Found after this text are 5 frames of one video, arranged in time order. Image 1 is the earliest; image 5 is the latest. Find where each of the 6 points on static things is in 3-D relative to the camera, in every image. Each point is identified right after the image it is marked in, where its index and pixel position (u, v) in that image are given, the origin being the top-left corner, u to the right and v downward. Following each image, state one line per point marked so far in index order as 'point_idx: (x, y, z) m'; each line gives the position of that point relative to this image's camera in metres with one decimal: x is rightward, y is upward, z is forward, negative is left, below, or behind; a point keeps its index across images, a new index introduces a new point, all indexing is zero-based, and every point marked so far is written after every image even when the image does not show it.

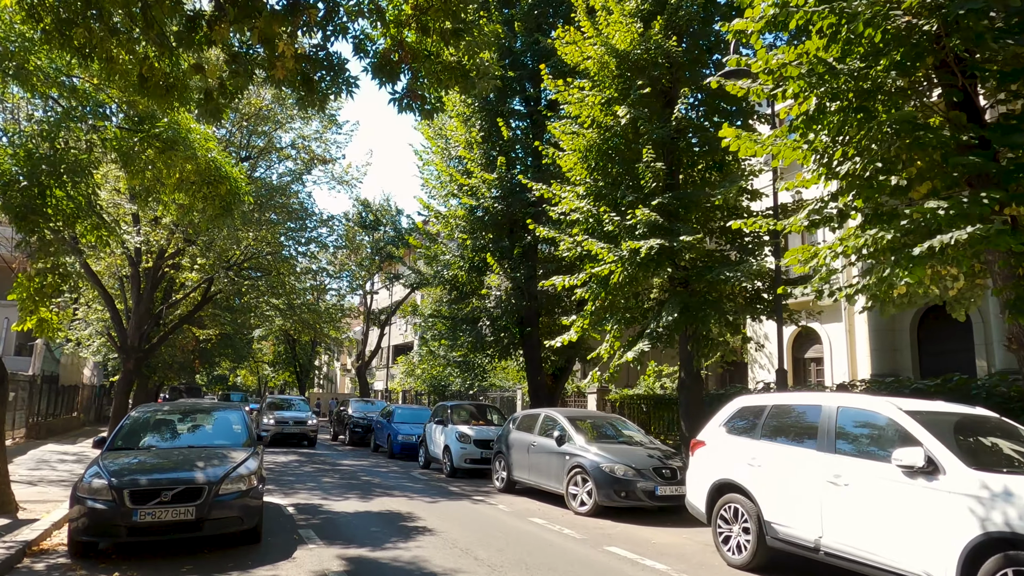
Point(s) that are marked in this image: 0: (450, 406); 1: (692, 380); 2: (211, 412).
0: (-1.4, -2.8, +15.9) m
1: (+3.2, -1.6, +11.8) m
2: (-4.1, -1.7, +9.1) m
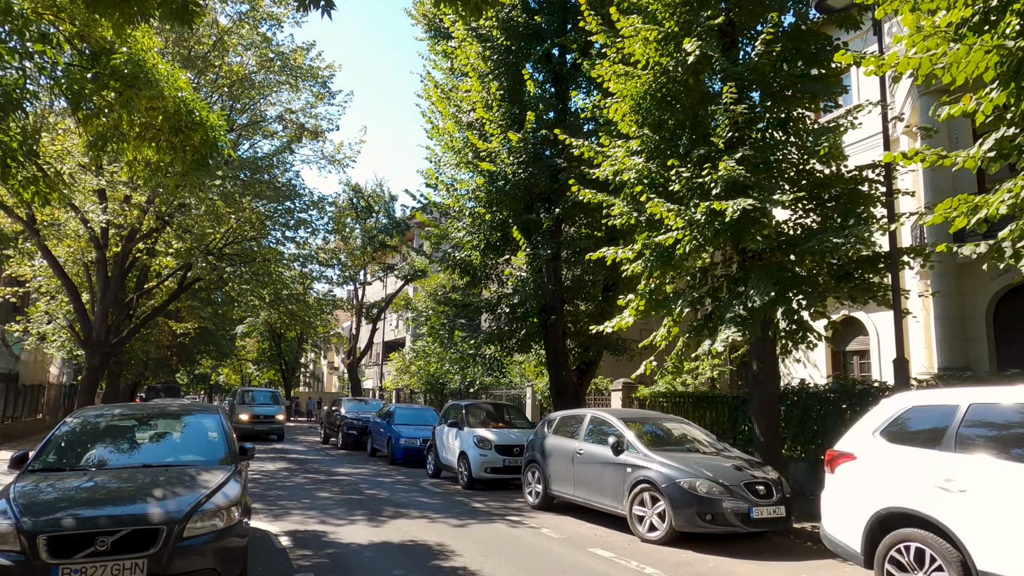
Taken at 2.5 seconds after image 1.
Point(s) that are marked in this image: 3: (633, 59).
0: (-1.0, -2.4, +13.8) m
1: (+3.7, -1.3, +9.8) m
2: (-3.5, -1.3, +7.0) m
3: (+1.8, +3.5, +10.0) m
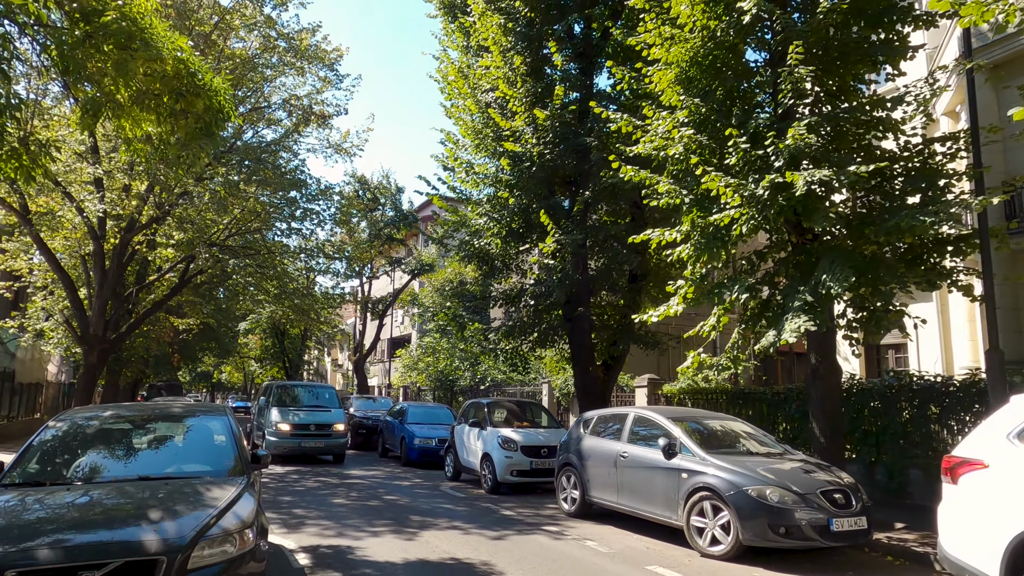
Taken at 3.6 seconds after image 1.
0: (-0.5, -2.2, +12.9) m
1: (+4.2, -1.1, +8.9) m
2: (-3.0, -1.2, +6.1) m
3: (+2.3, +3.6, +9.1) m
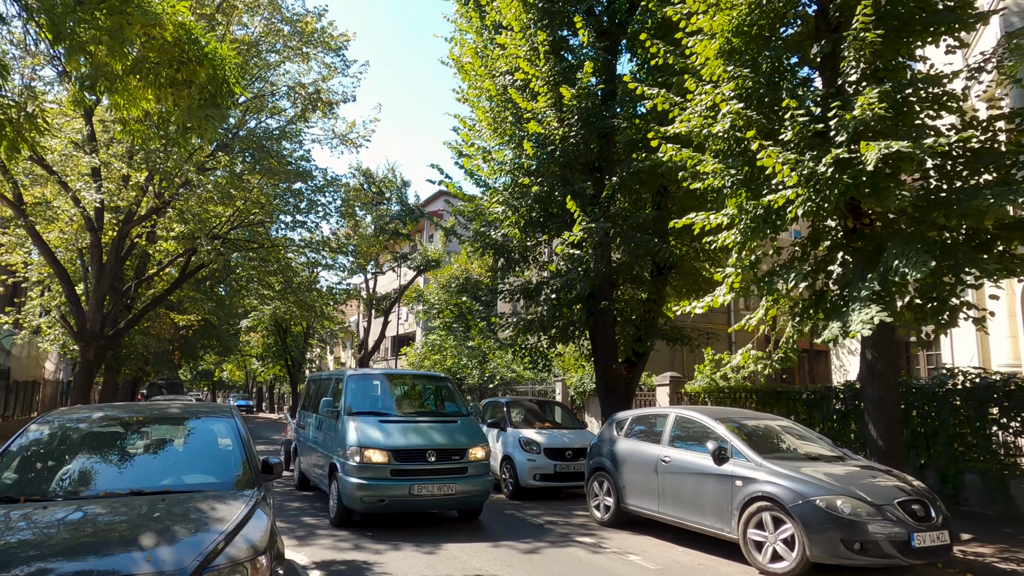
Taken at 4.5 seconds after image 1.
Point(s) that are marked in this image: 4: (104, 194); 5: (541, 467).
0: (-0.1, -2.1, +12.2) m
1: (+4.6, -0.9, +8.2) m
2: (-2.6, -1.1, +5.4) m
3: (+2.6, +3.8, +8.4) m
4: (-9.9, +2.3, +16.3) m
5: (+0.5, -2.8, +10.5) m
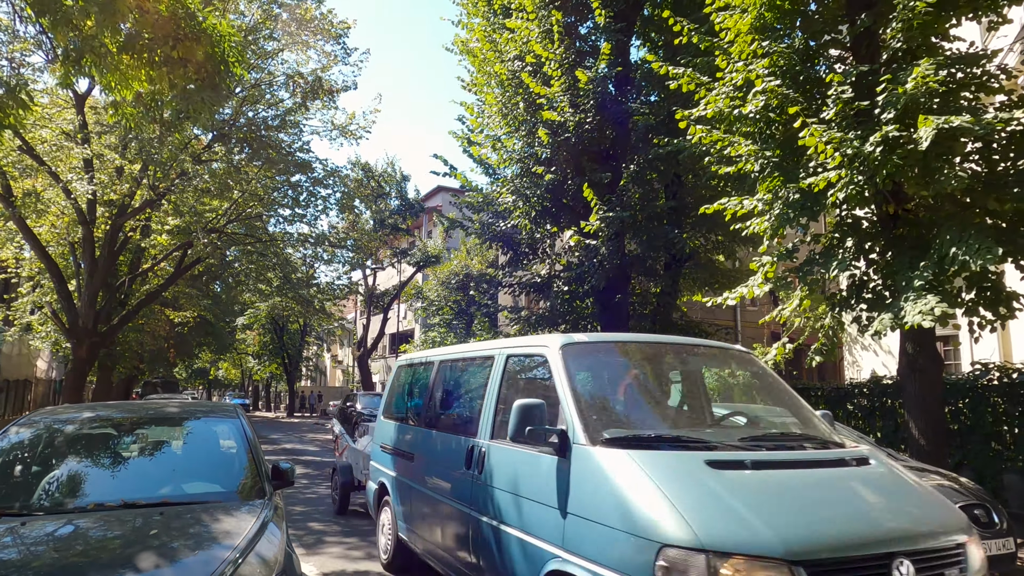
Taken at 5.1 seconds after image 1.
0: (+0.1, -2.0, +11.7) m
1: (+4.8, -0.8, +7.7) m
2: (-2.4, -1.0, +4.9) m
3: (+2.8, +3.9, +7.9) m
4: (-9.8, +2.4, +15.7) m
5: (+0.7, -2.7, +10.0) m
